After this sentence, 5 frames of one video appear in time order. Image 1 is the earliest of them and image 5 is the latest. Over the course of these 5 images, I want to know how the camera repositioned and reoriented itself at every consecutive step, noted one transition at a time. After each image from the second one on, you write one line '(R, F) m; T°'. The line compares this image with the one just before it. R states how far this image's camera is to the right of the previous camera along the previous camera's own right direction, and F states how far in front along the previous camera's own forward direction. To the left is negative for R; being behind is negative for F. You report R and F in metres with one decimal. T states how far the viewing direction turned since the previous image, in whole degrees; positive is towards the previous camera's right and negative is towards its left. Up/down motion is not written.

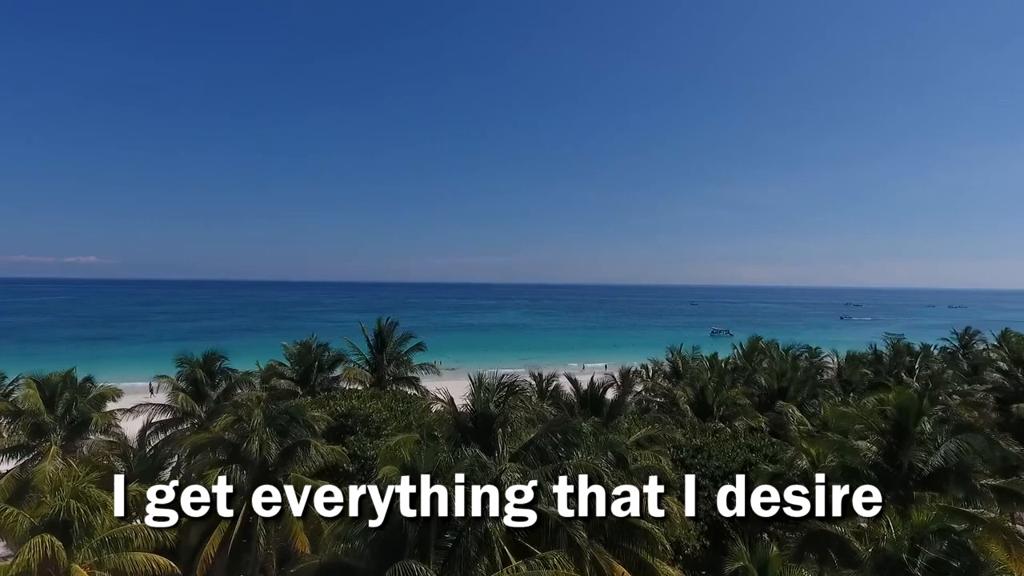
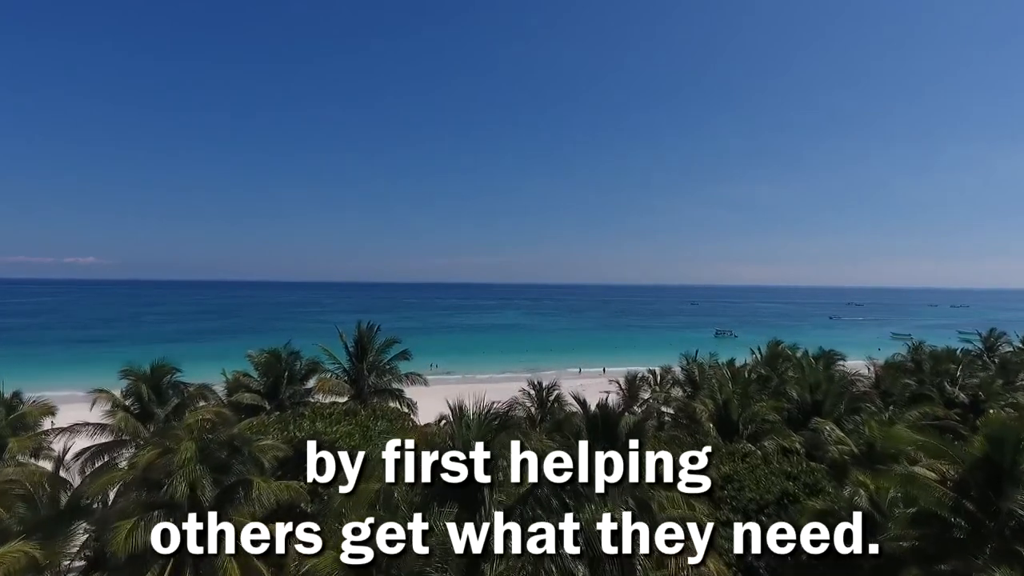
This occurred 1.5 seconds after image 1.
(+0.1, +2.1) m; 0°
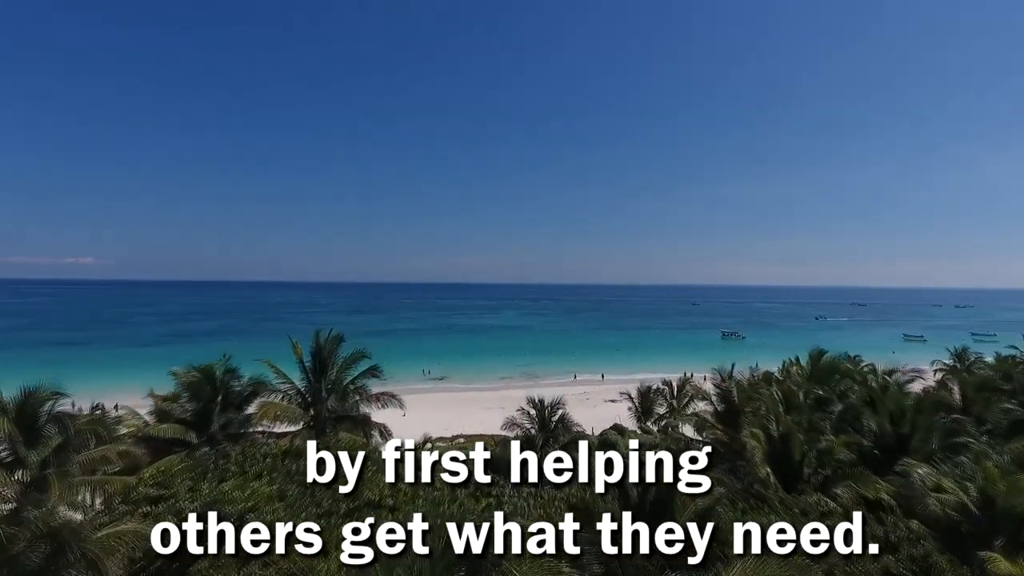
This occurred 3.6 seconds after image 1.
(+0.1, +3.4) m; 0°
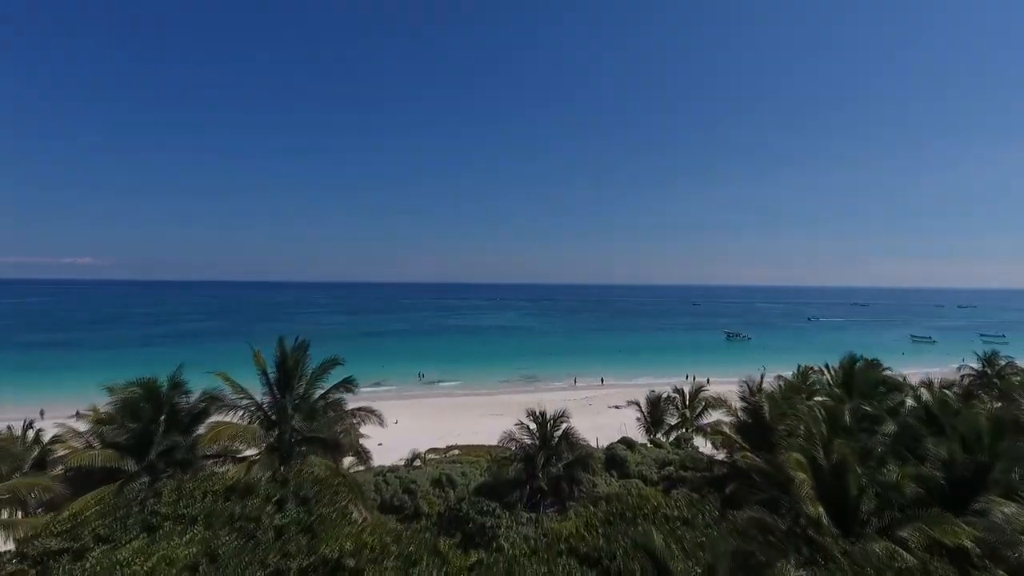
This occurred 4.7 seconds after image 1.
(+0.1, +2.0) m; 0°
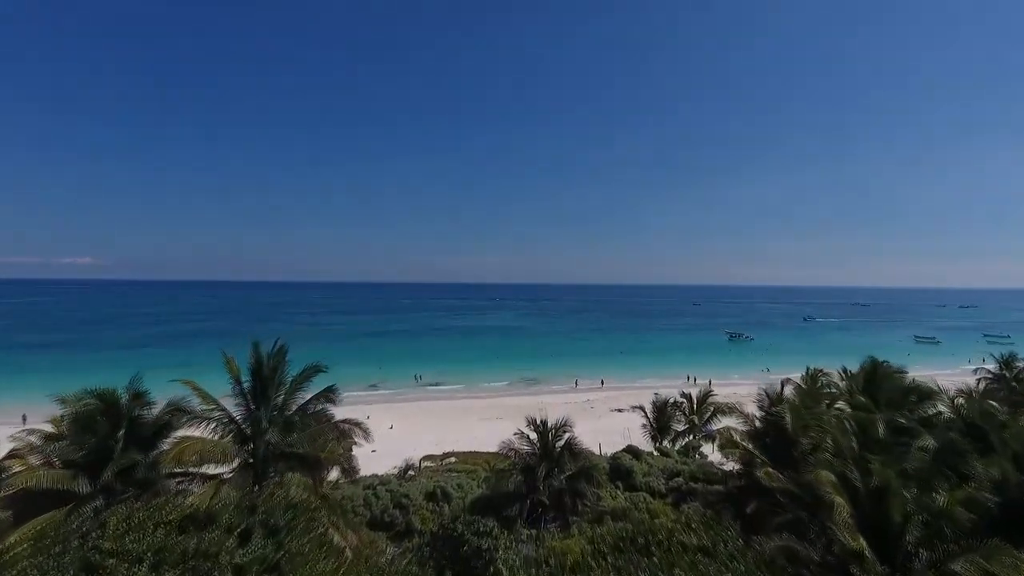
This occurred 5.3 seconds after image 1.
(0.0, +1.1) m; 0°
